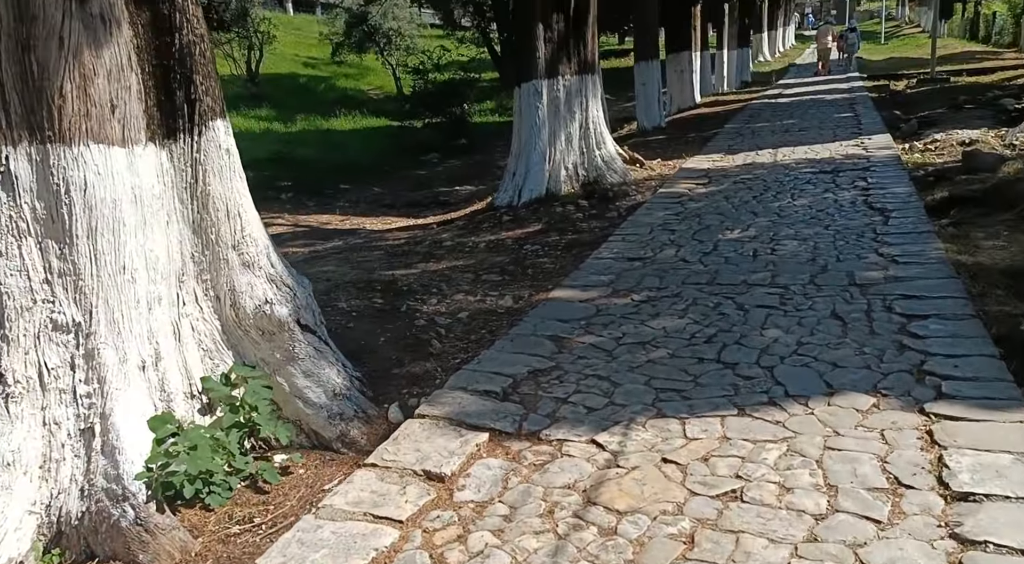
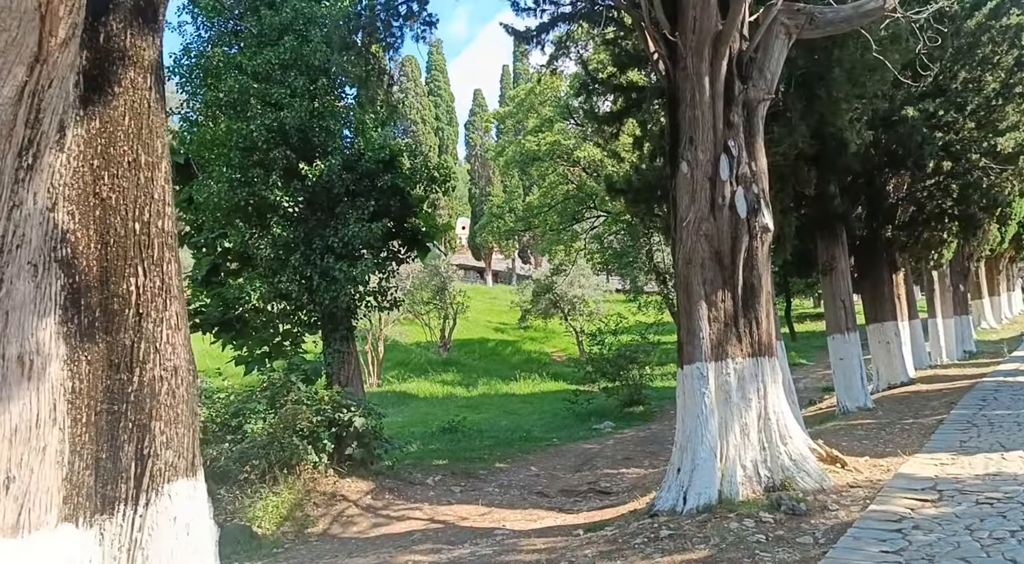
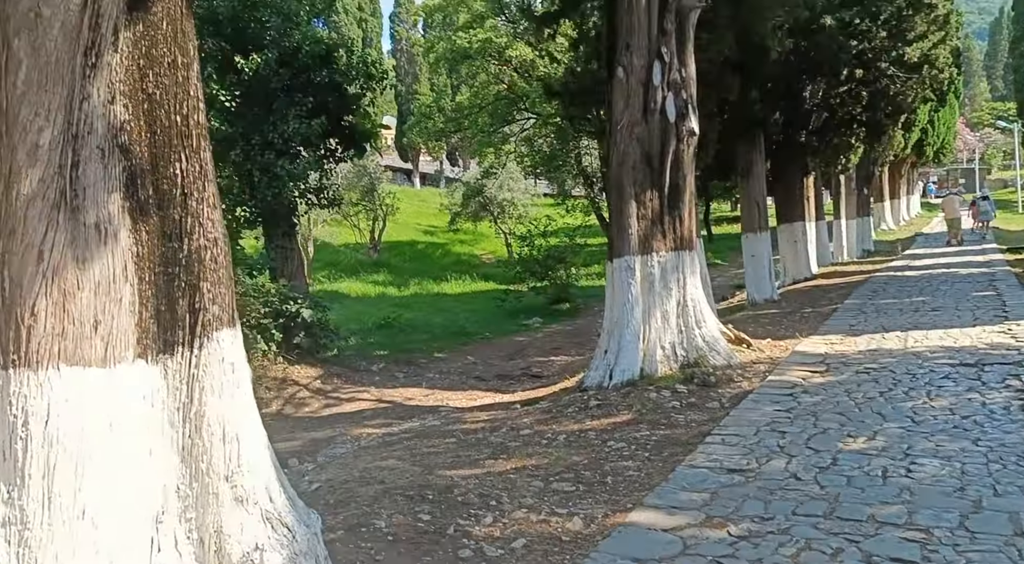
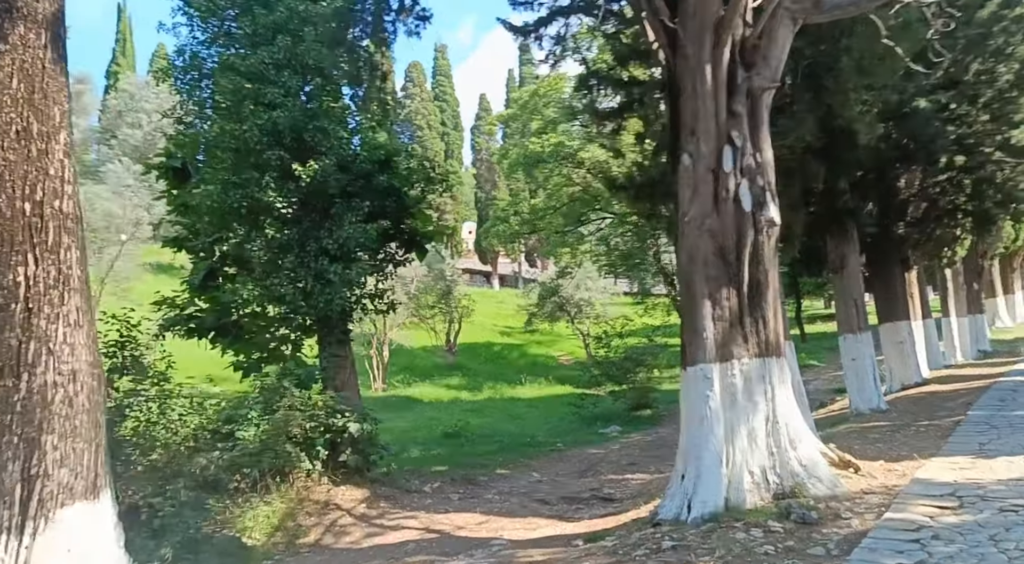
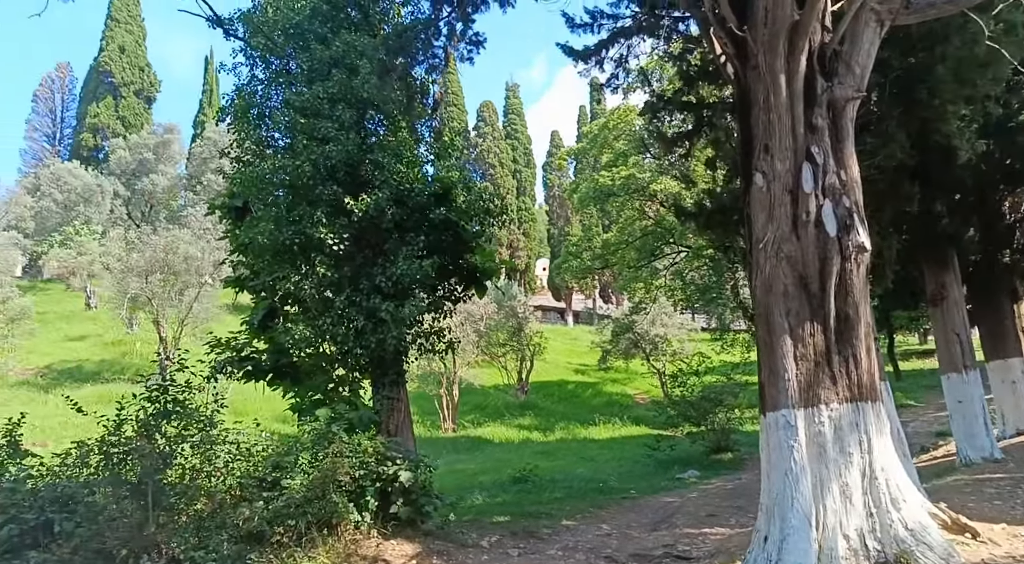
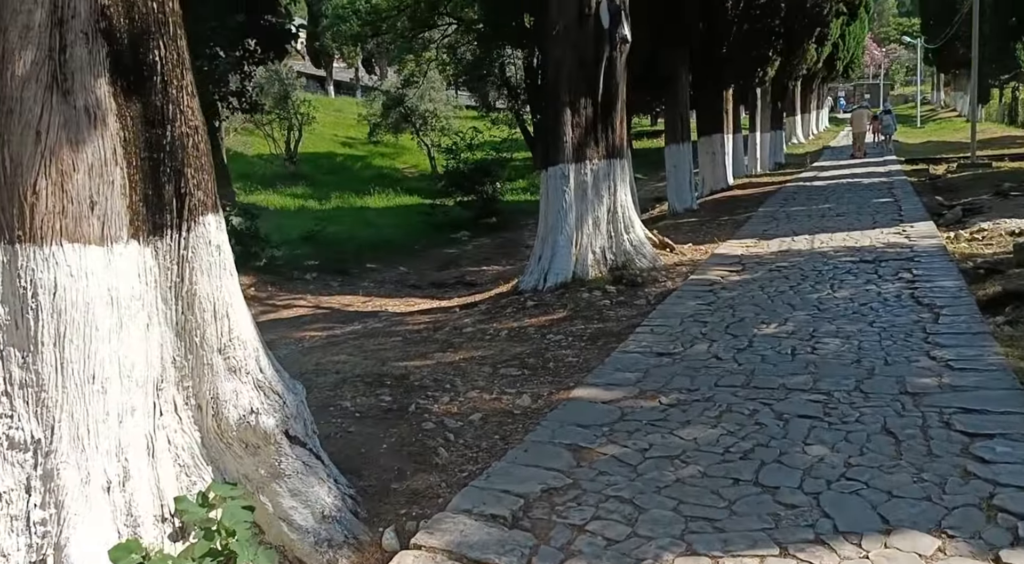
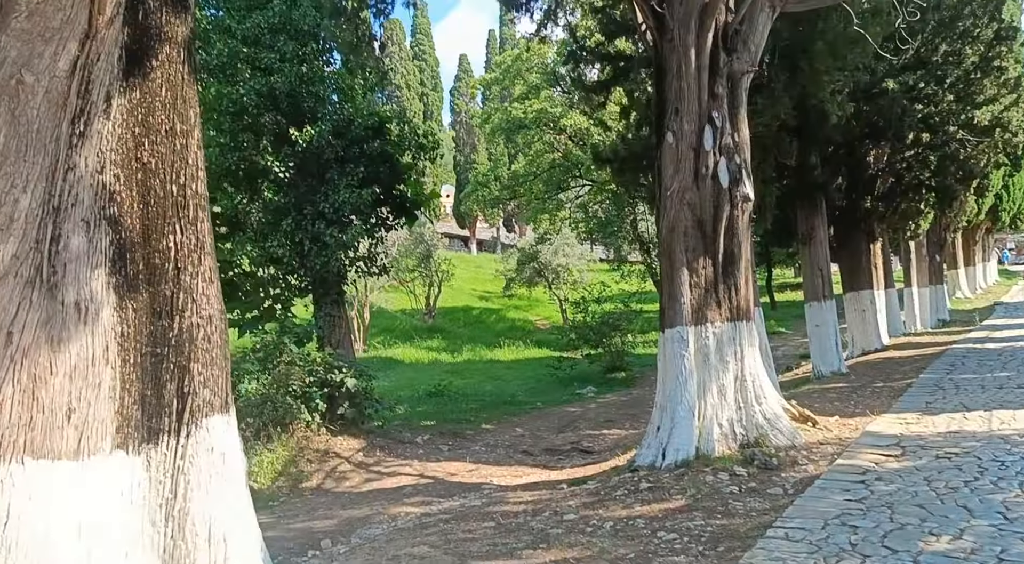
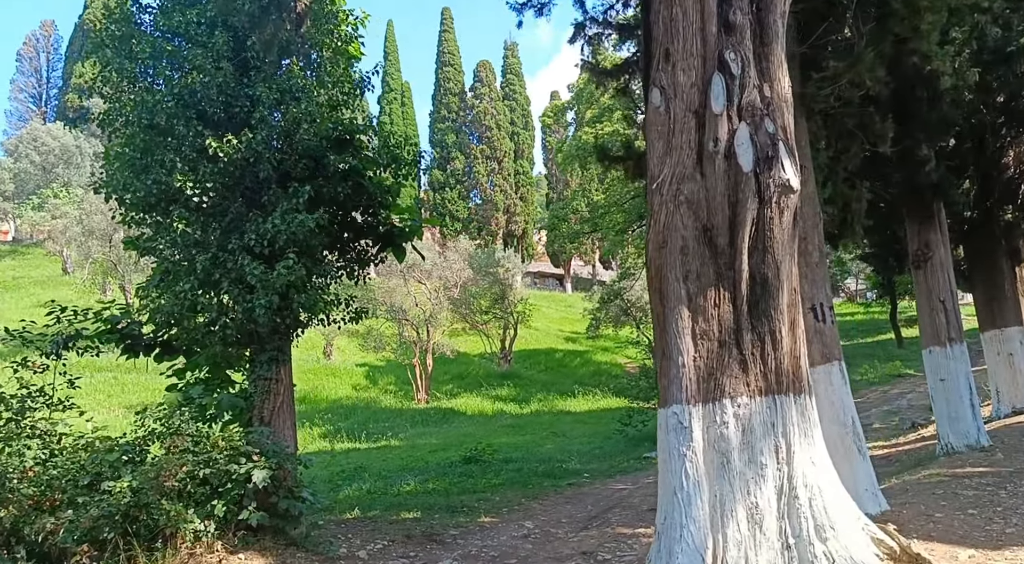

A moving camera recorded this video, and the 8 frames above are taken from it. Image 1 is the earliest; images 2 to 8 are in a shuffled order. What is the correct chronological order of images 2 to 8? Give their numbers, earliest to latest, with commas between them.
6, 3, 7, 2, 4, 5, 8
